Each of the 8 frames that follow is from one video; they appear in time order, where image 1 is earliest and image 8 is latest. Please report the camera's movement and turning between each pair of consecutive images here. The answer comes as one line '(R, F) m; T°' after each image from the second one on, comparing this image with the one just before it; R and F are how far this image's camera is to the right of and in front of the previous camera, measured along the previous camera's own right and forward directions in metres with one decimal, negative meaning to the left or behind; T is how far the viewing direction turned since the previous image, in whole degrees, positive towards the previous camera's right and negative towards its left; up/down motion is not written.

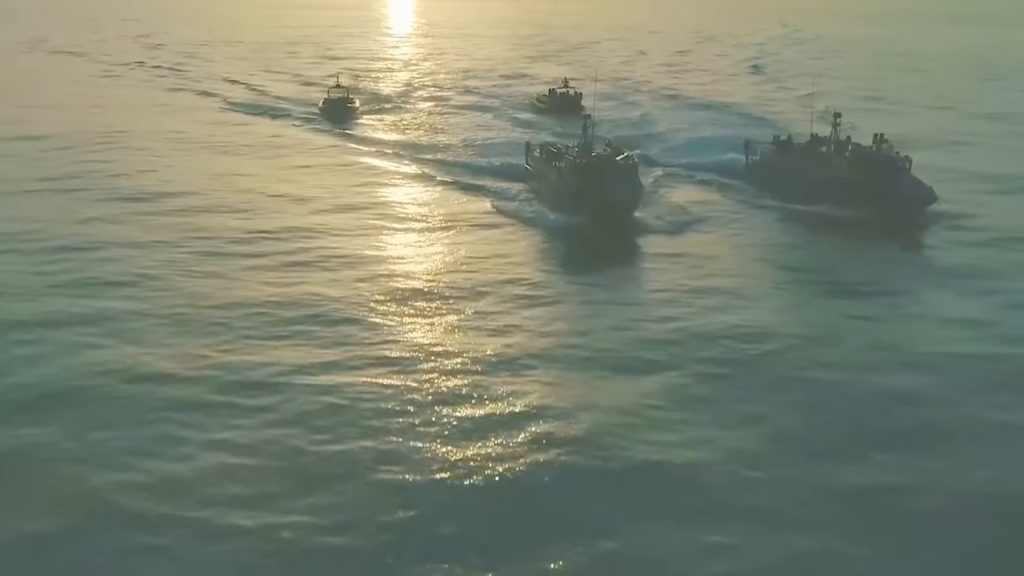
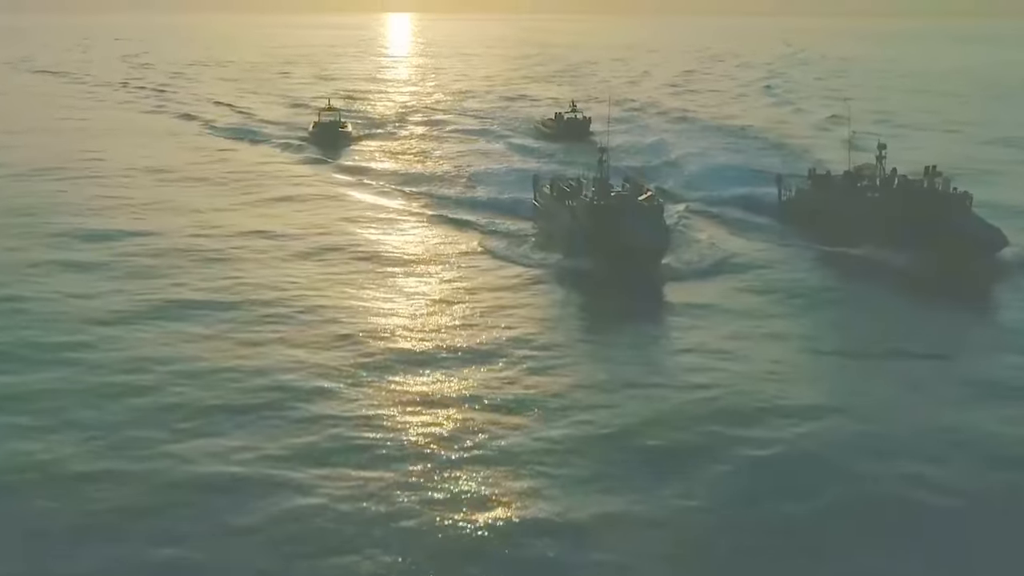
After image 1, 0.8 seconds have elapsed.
(-0.1, +3.0) m; 0°
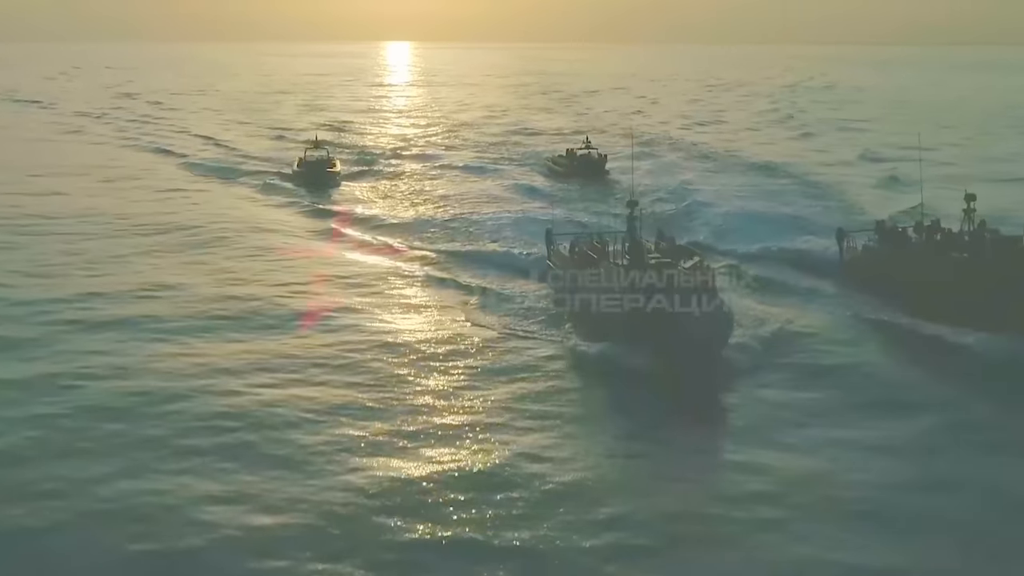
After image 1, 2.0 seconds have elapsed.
(-0.1, +4.3) m; 0°
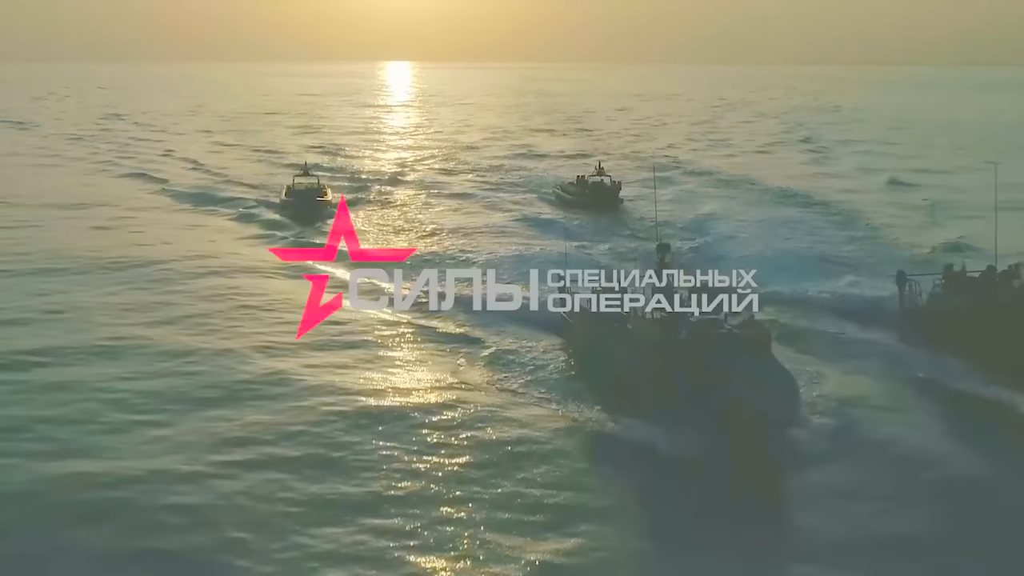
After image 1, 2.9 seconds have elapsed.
(-0.1, +3.0) m; 0°
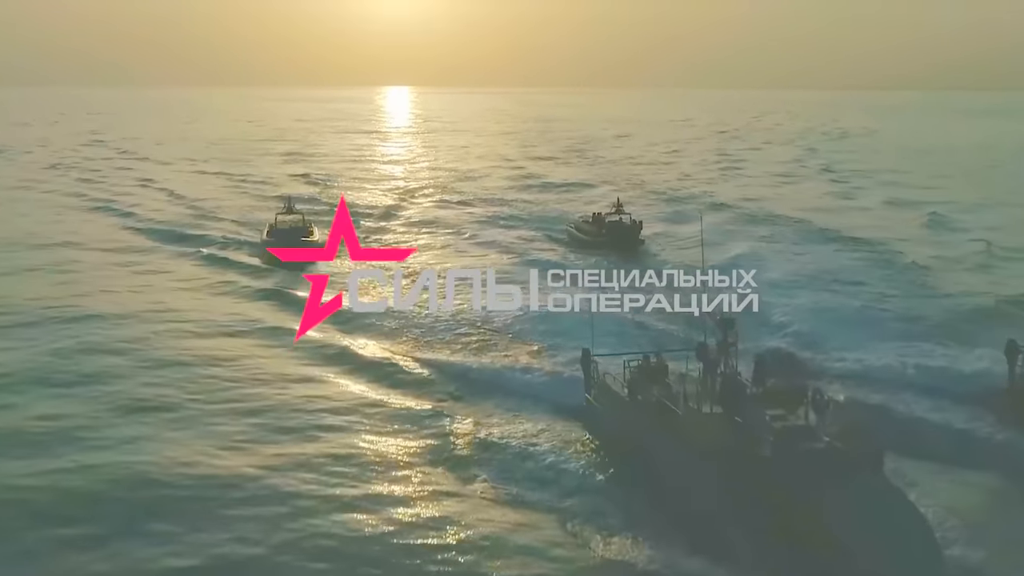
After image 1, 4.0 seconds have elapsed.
(-0.2, +3.9) m; 0°
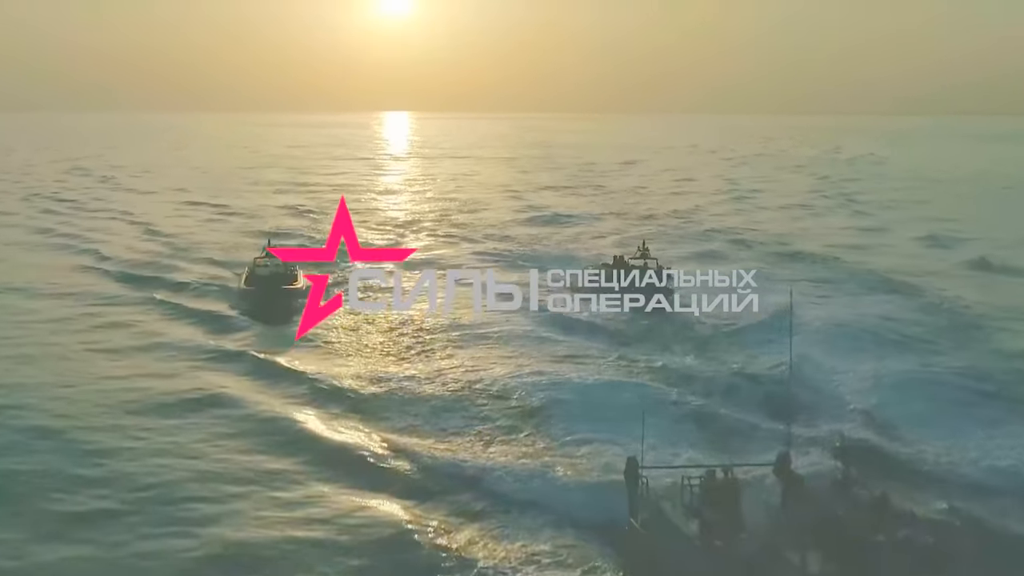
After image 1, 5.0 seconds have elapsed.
(-0.2, +3.7) m; 0°
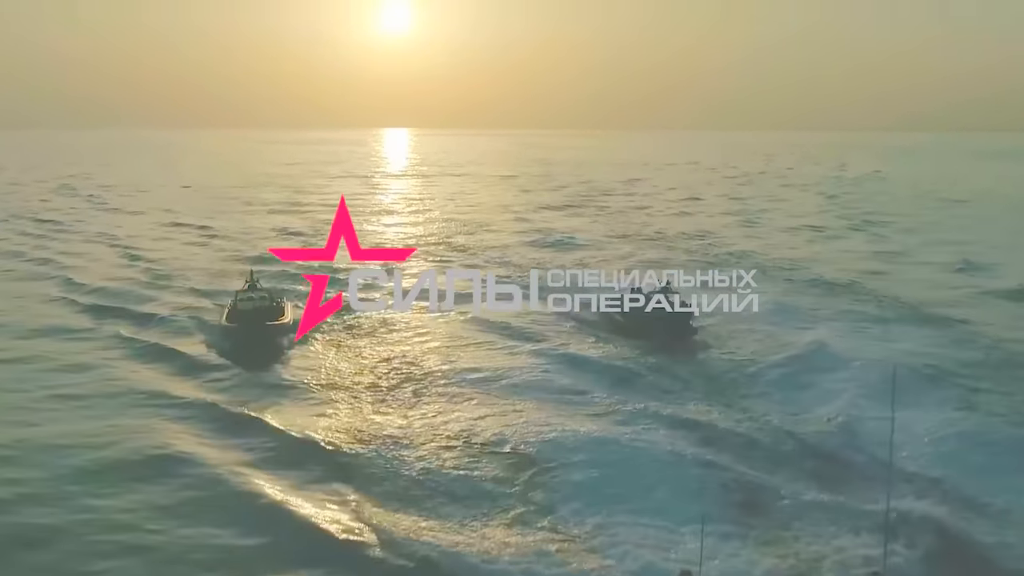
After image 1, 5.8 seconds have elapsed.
(-0.1, +2.5) m; 0°
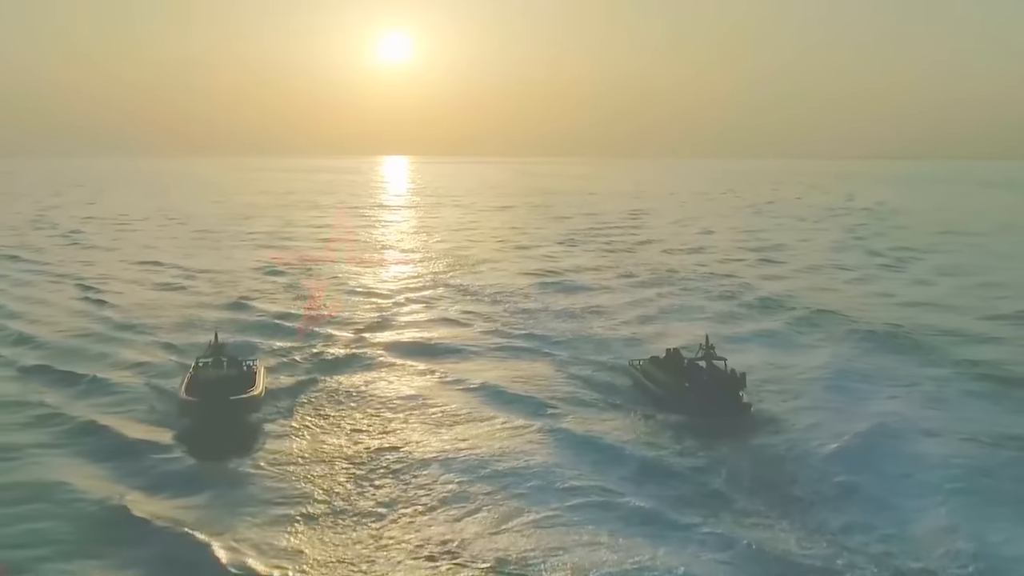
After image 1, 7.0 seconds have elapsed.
(-0.1, +4.2) m; 0°
